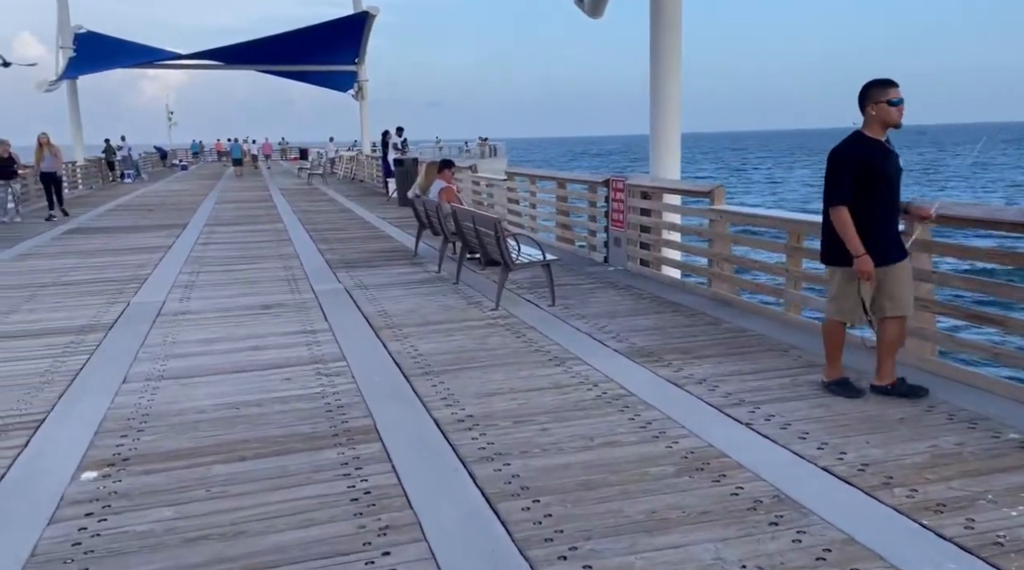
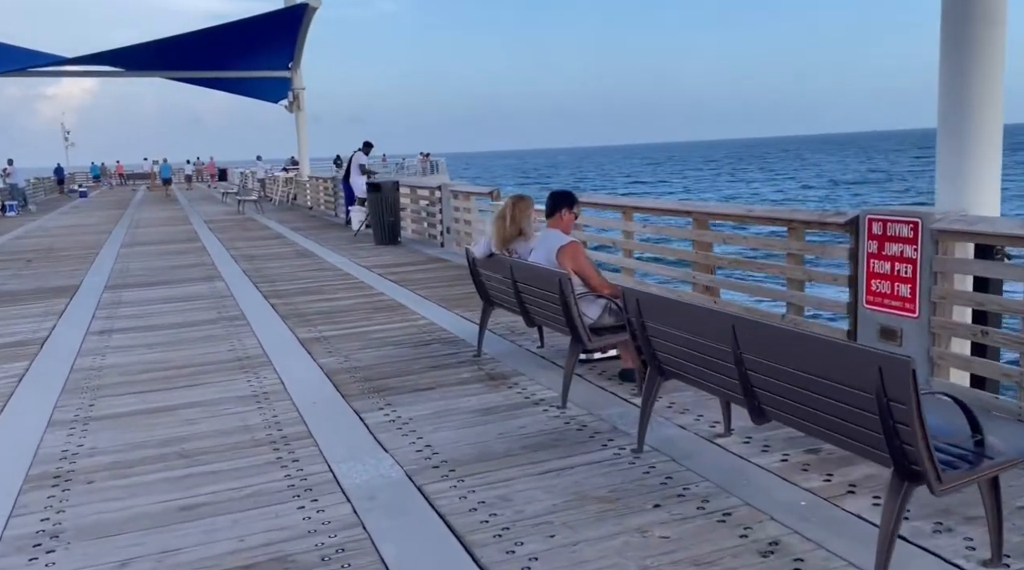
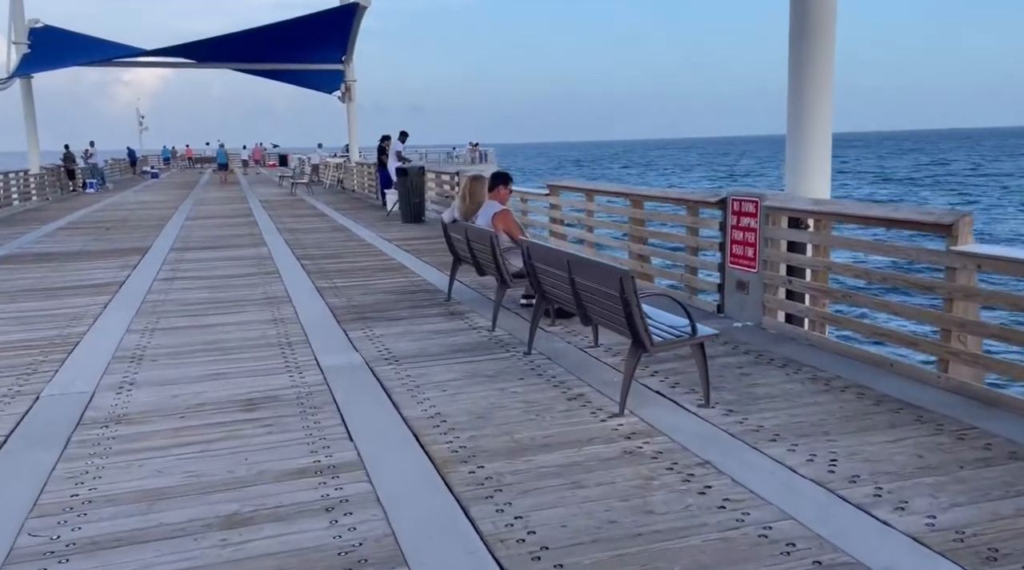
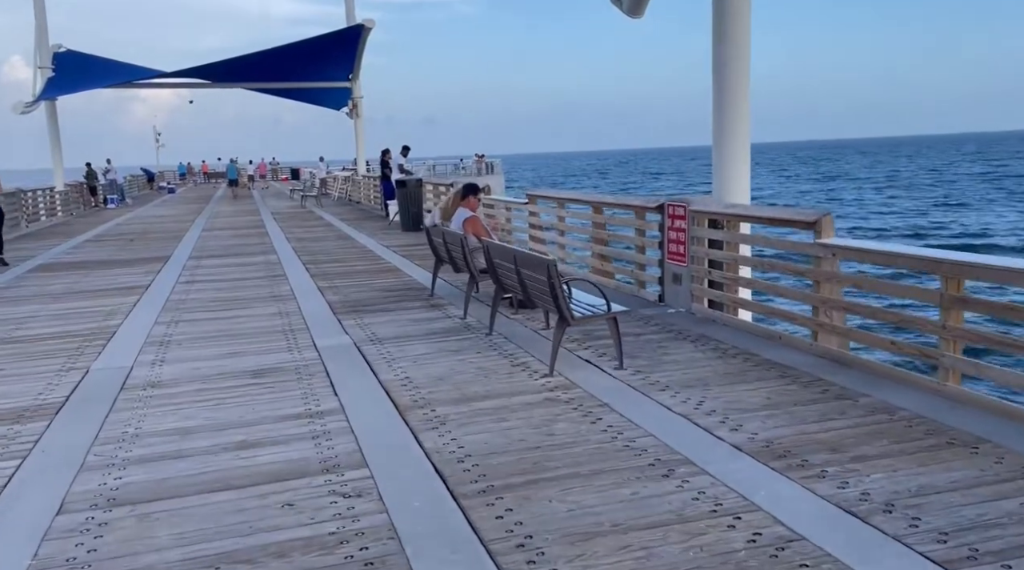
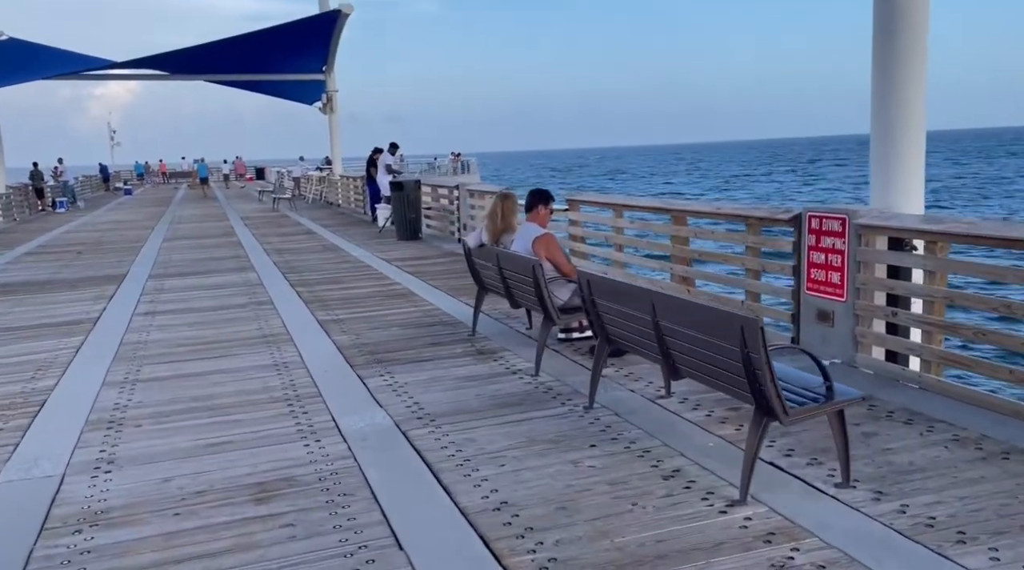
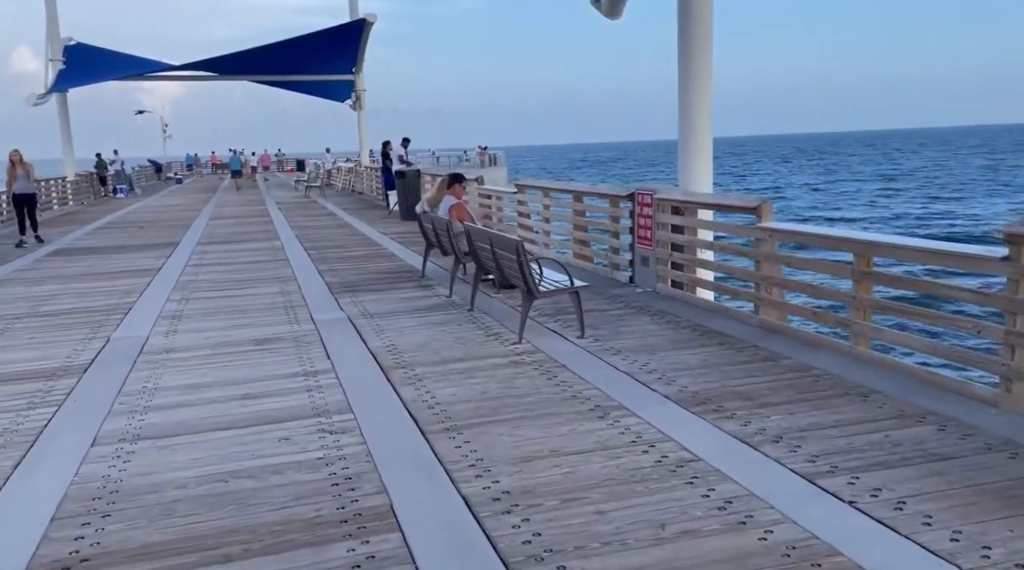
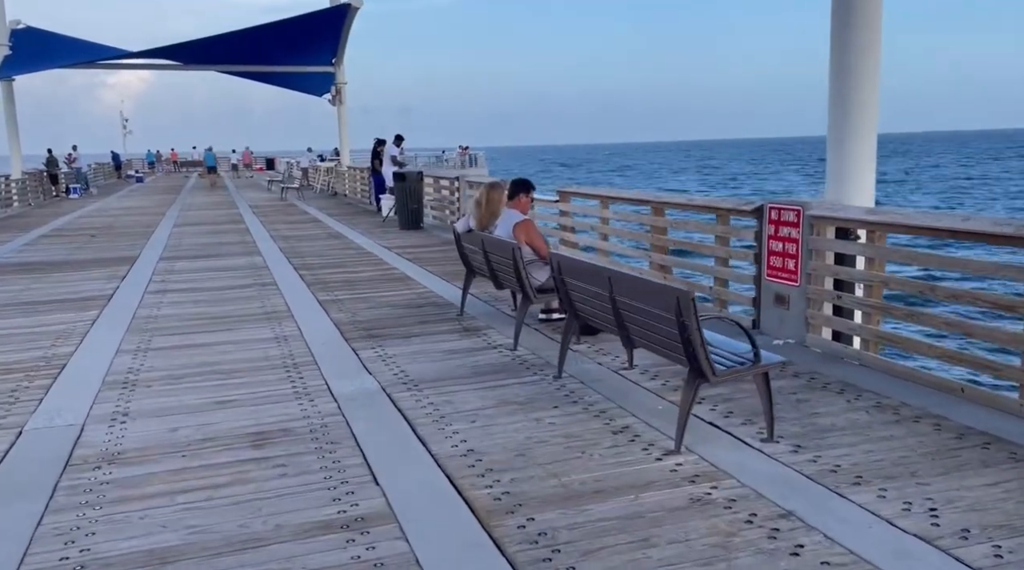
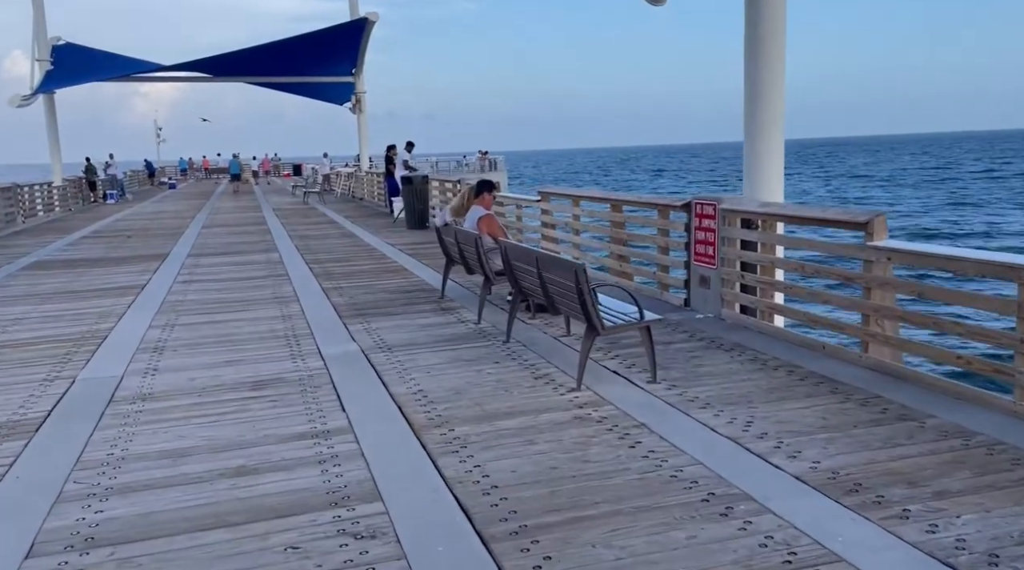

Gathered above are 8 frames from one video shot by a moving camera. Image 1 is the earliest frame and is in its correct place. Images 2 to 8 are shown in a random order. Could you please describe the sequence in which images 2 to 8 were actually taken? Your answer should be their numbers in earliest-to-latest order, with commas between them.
6, 4, 8, 3, 7, 5, 2
